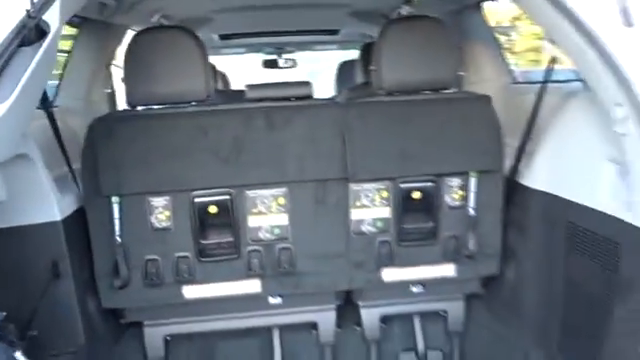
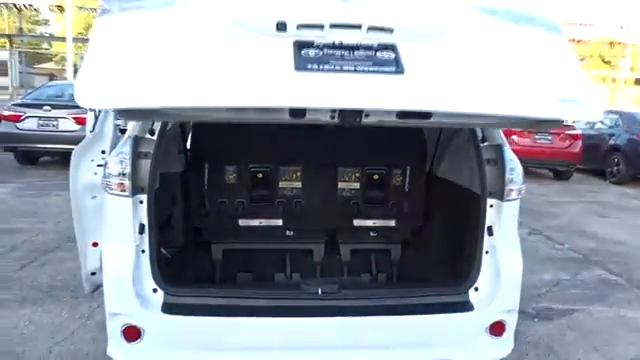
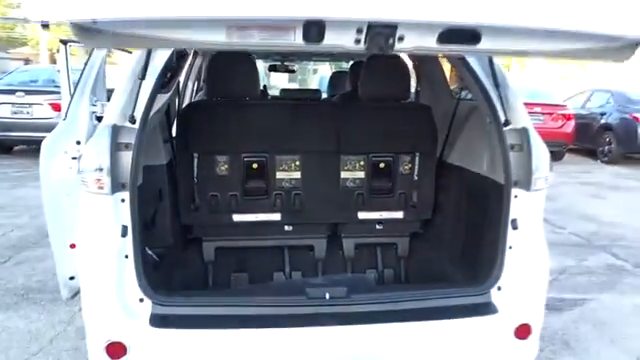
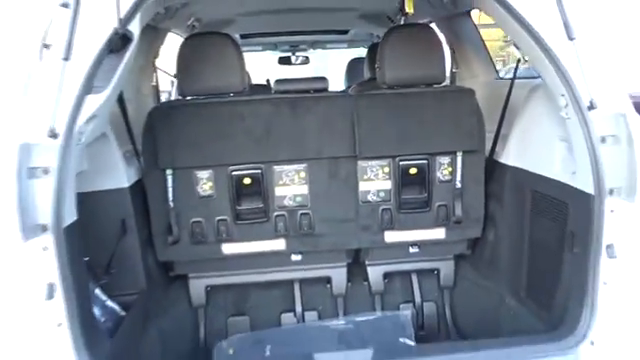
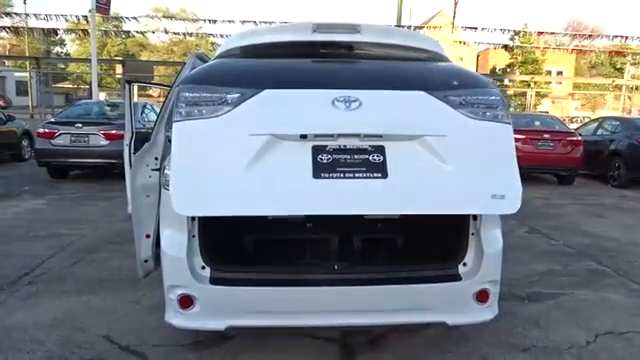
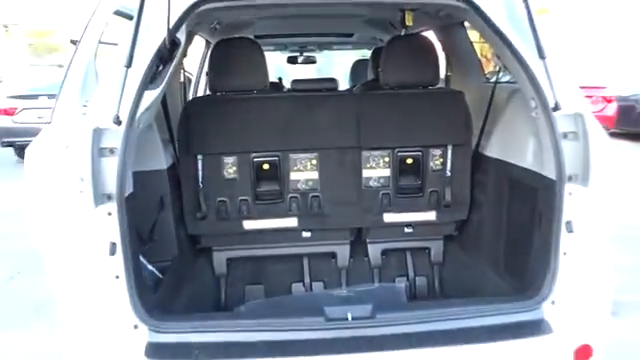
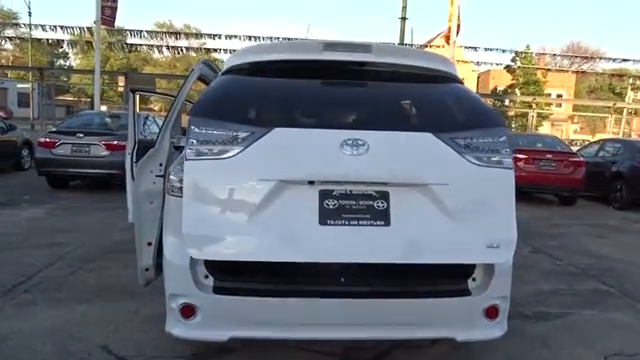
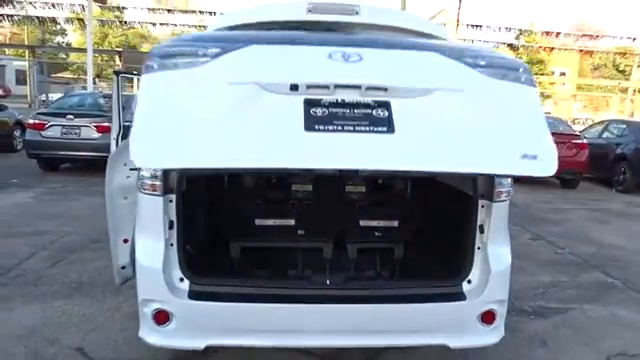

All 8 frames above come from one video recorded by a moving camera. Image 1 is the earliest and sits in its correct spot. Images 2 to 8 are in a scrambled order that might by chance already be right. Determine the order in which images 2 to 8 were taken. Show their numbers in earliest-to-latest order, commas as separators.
4, 6, 3, 2, 8, 5, 7
